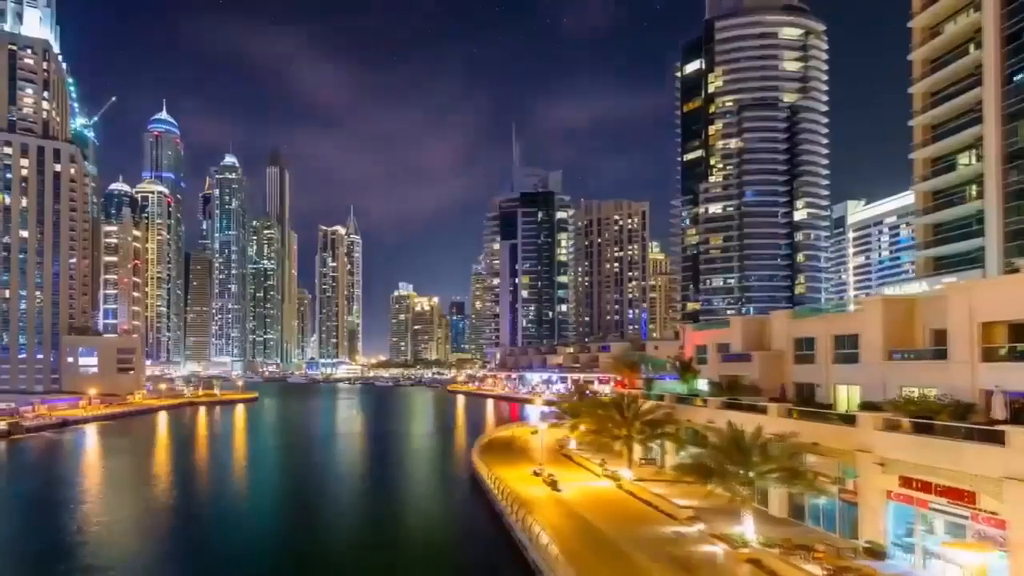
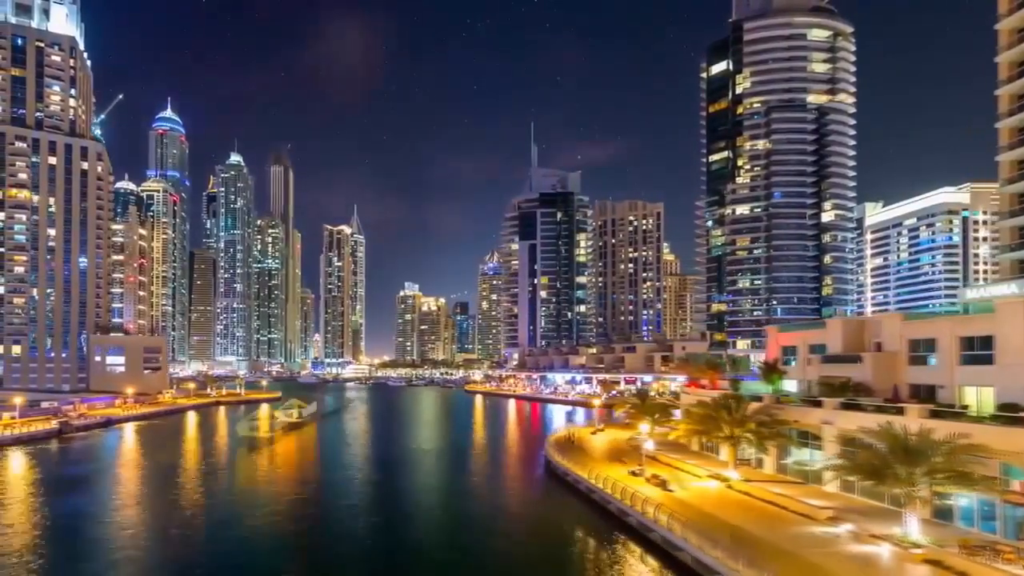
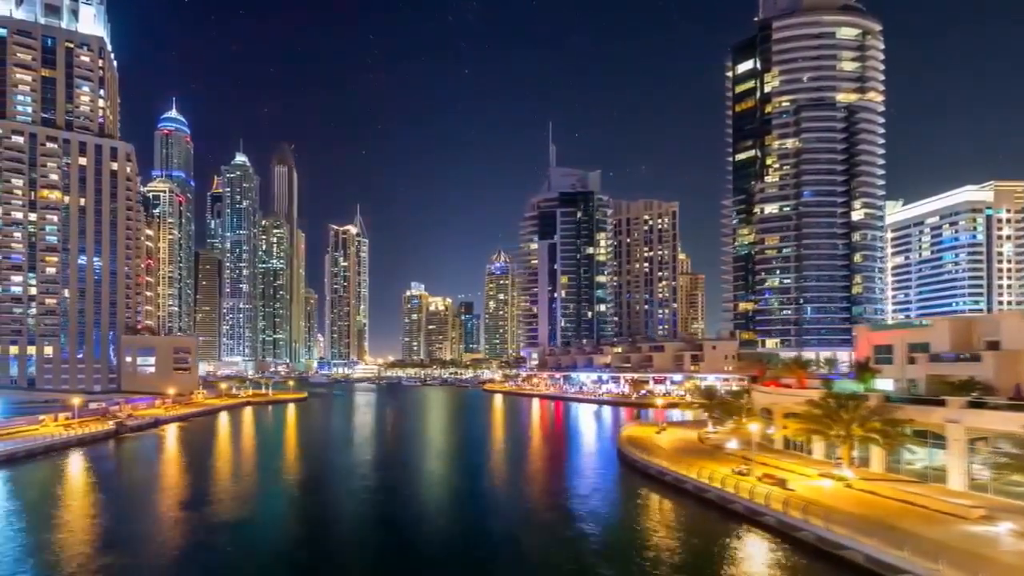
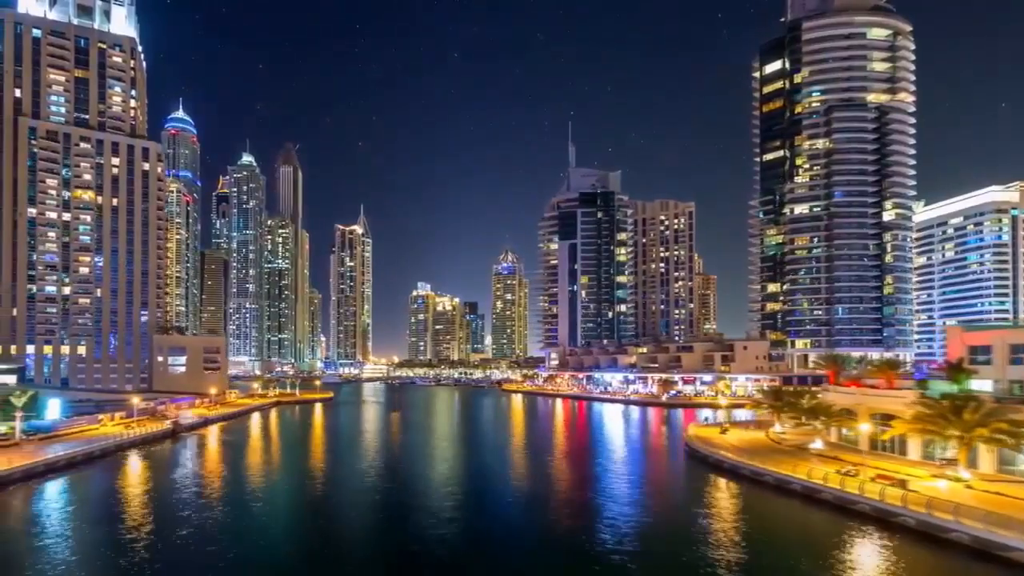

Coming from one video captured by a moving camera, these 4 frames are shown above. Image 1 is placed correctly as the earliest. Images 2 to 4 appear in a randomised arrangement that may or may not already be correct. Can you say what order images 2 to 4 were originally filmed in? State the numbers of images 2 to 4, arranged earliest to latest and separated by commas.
2, 3, 4
